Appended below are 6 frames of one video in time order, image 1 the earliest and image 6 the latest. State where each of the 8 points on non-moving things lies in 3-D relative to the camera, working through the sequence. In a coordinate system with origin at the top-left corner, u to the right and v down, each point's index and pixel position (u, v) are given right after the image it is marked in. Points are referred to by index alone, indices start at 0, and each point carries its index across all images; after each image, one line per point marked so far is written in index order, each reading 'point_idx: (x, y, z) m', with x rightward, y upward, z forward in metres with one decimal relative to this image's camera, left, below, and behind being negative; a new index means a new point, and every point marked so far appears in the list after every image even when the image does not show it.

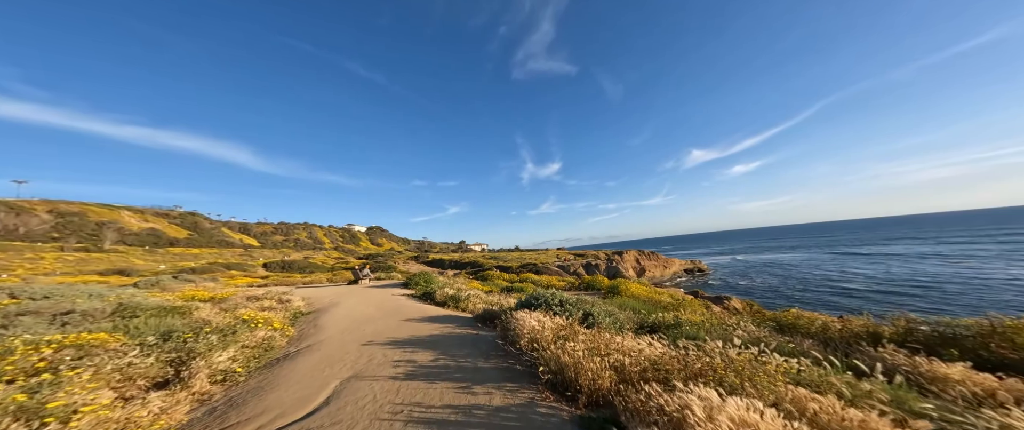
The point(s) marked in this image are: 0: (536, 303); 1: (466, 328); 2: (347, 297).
0: (+0.8, -2.4, +7.4) m
1: (-1.1, -3.4, +8.2) m
2: (-10.4, -5.3, +18.0) m
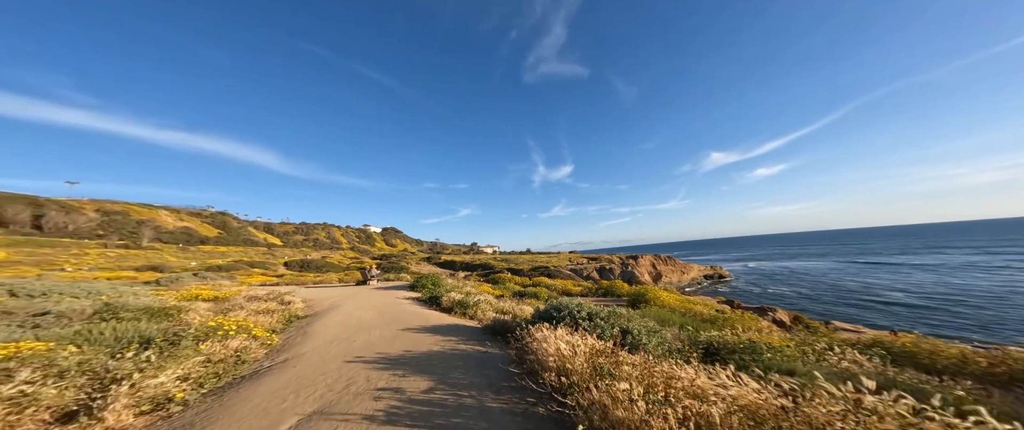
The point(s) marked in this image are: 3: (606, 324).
0: (+1.1, -2.2, +6.0) m
1: (-0.8, -3.1, +6.8) m
2: (-9.7, -5.1, +16.9) m
3: (+1.9, -2.1, +5.3) m
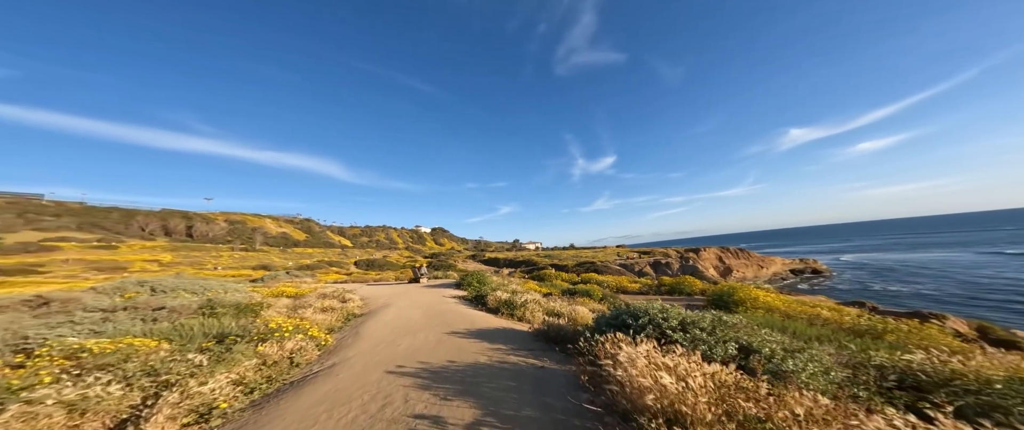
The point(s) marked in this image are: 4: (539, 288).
0: (+2.1, -1.9, +4.7) m
1: (+0.4, -2.9, +5.8) m
2: (-6.8, -5.1, +17.1) m
3: (+2.8, -1.8, +3.9) m
4: (+1.9, -5.1, +19.6) m
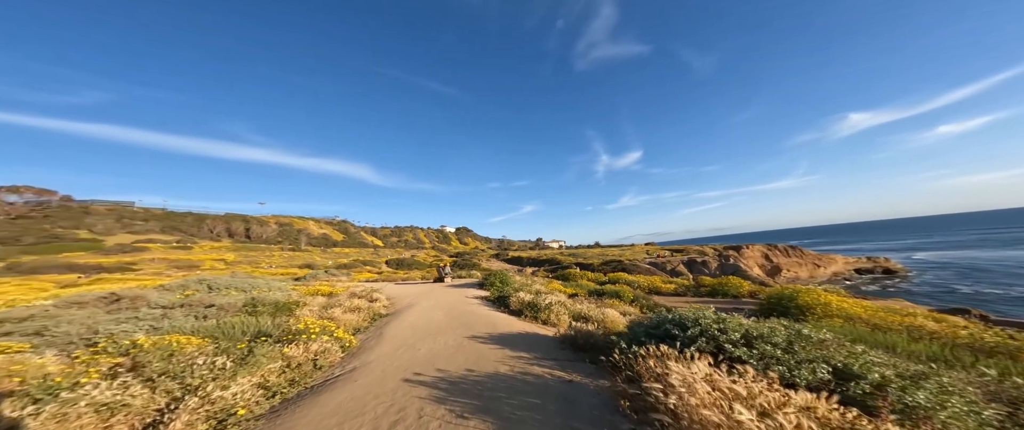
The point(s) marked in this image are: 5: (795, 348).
0: (+2.5, -1.8, +4.0) m
1: (+0.9, -2.9, +5.3) m
2: (-5.4, -5.1, +17.1) m
3: (+3.1, -1.7, +3.2) m
4: (+3.5, -4.9, +18.9) m
5: (+3.3, -1.7, +3.5) m
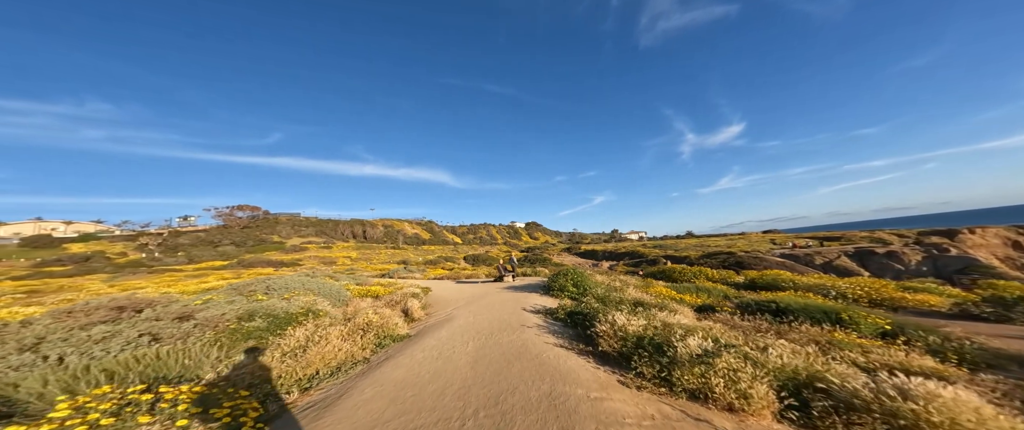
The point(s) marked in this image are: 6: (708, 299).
0: (+2.3, -0.7, -2.3) m
1: (+1.1, -1.8, -0.6) m
2: (-1.8, -4.0, +12.4) m
3: (+2.7, -0.5, -3.2) m
4: (+7.2, -3.4, +12.0) m
5: (+3.0, -0.5, -3.0) m
6: (+7.7, -3.3, +10.9) m
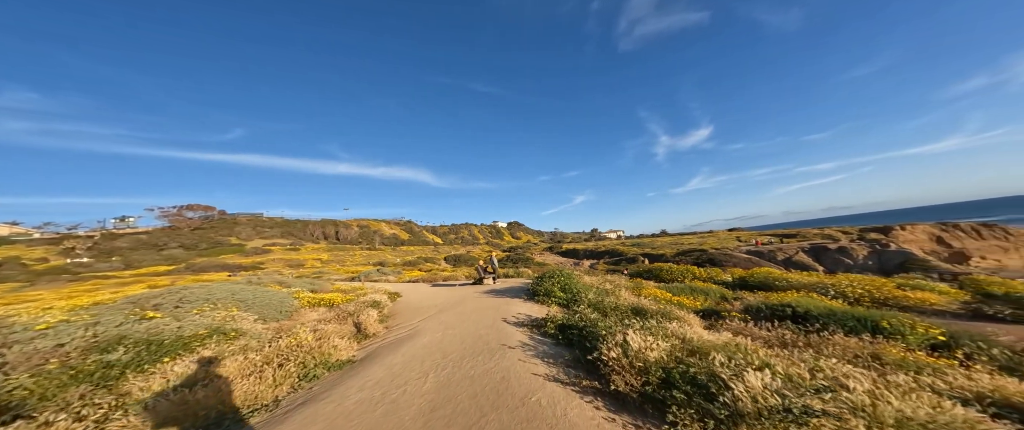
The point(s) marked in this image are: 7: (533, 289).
0: (+2.7, -0.4, -3.8) m
1: (+1.4, -1.5, -2.3) m
2: (-2.8, -3.8, +10.5) m
3: (+3.1, -0.3, -4.7) m
4: (+6.2, -3.2, +10.8) m
5: (+3.4, -0.3, -4.4) m
6: (+6.8, -3.1, +9.8) m
7: (+0.9, -3.3, +12.4) m
